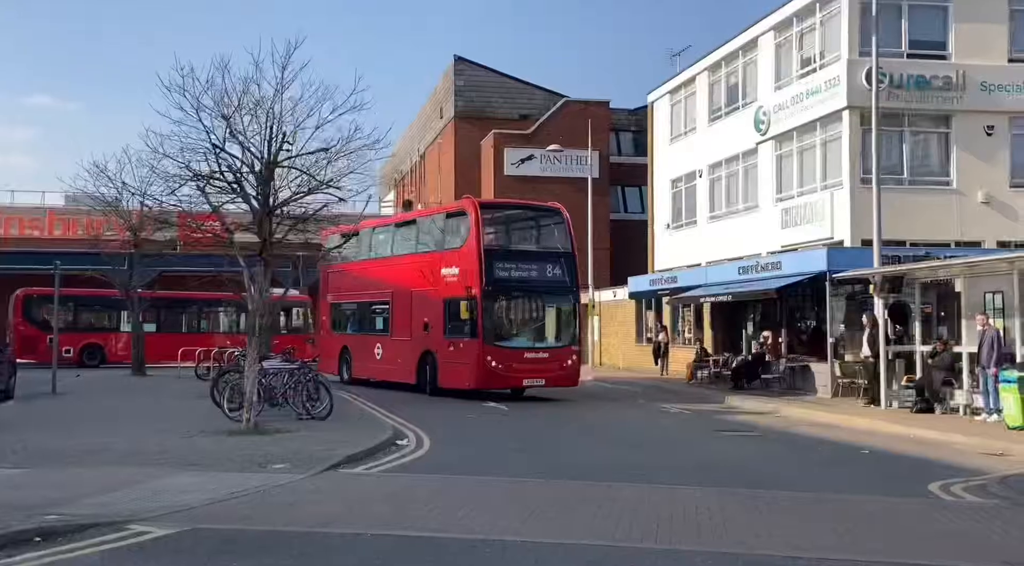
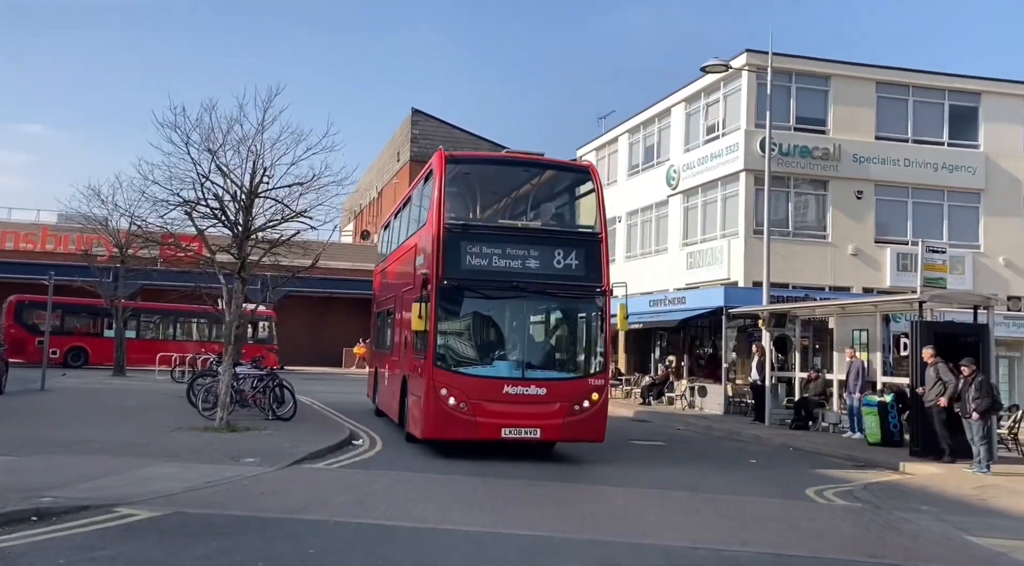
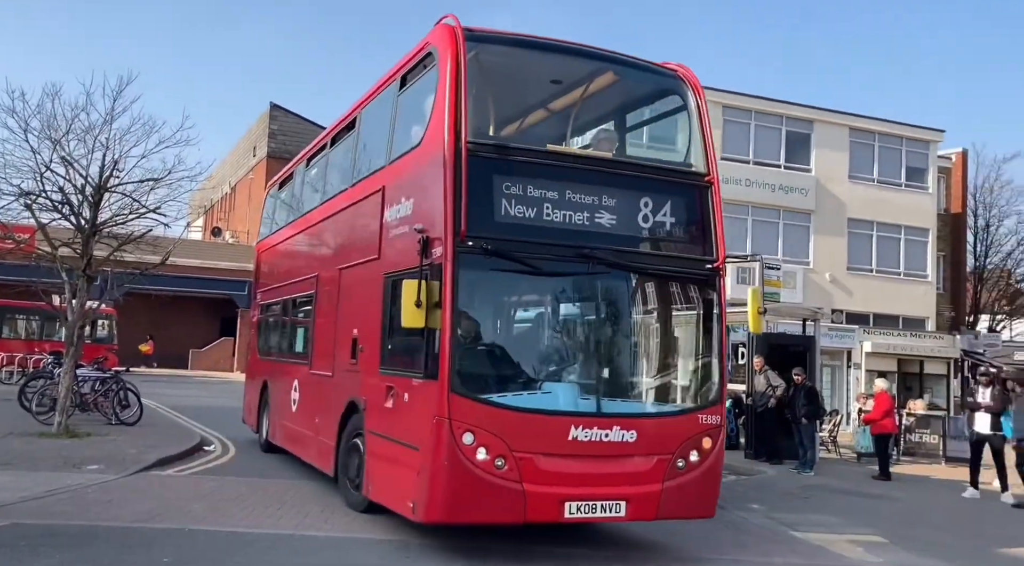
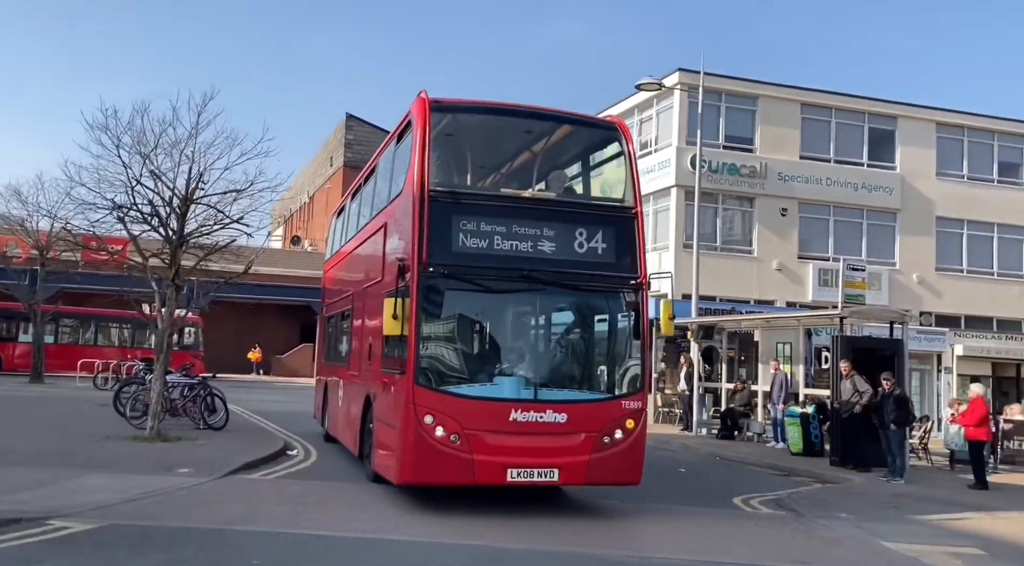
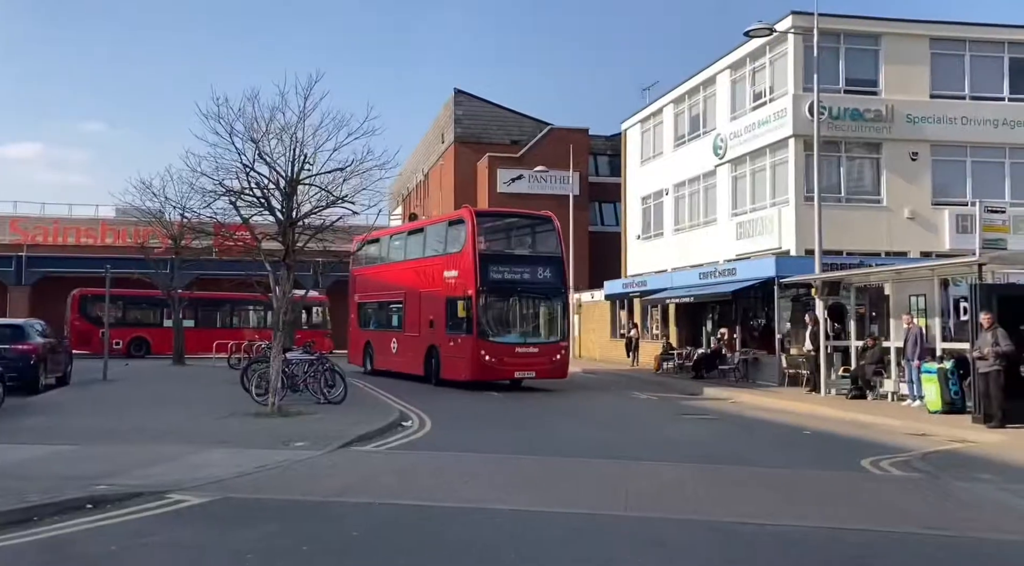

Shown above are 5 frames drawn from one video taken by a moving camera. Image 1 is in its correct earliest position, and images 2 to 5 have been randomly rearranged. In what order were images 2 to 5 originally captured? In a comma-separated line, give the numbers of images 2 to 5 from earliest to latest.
5, 2, 4, 3
